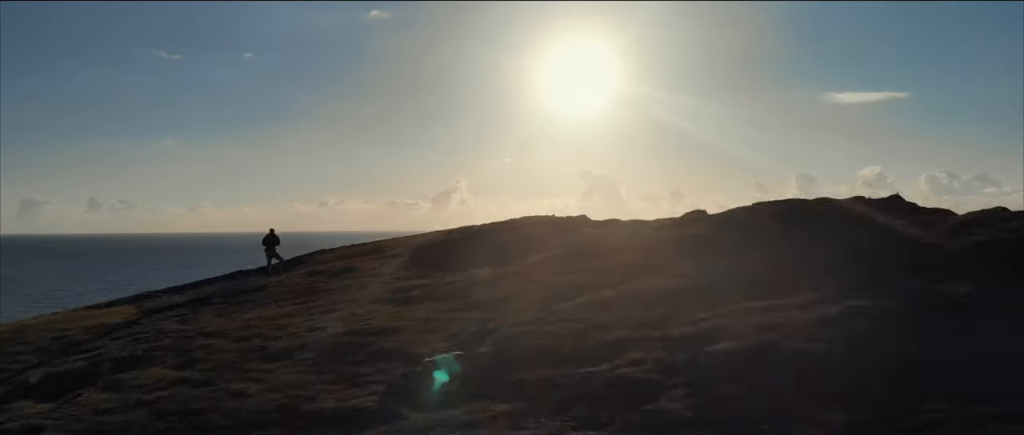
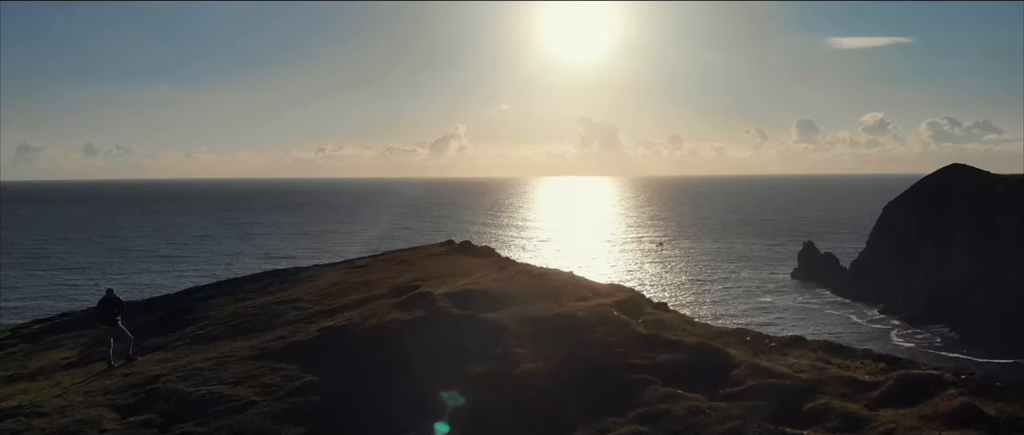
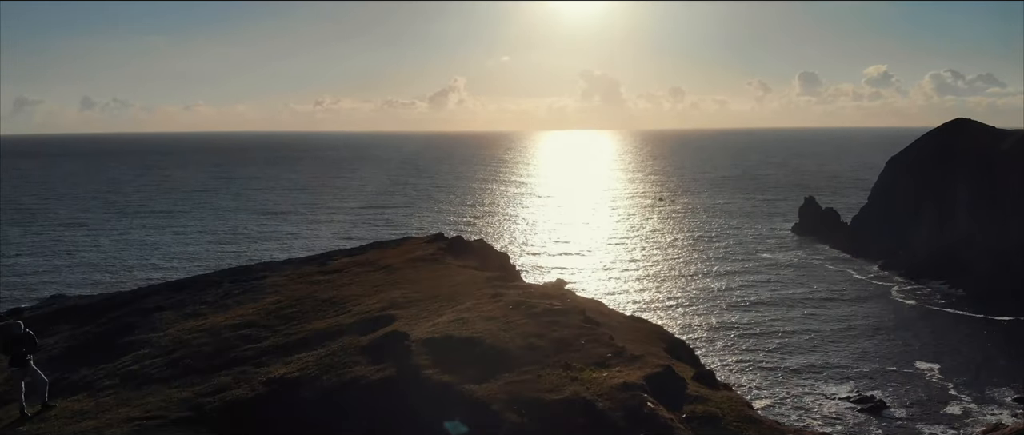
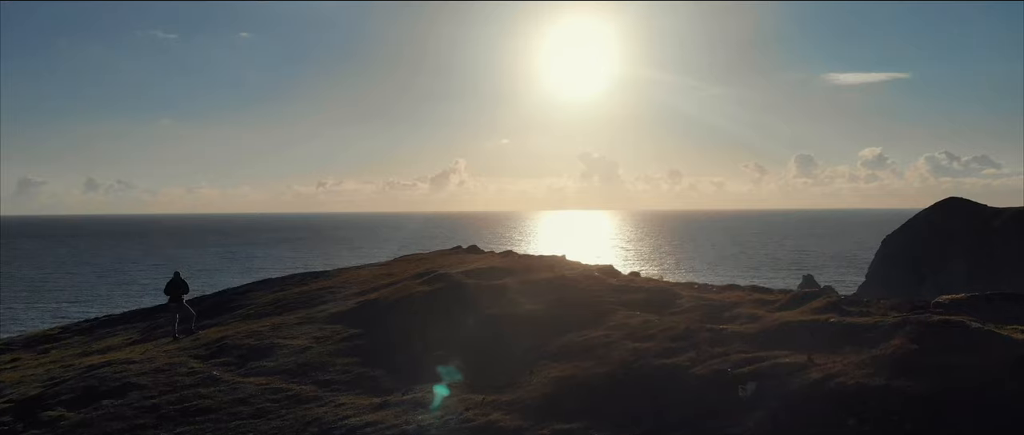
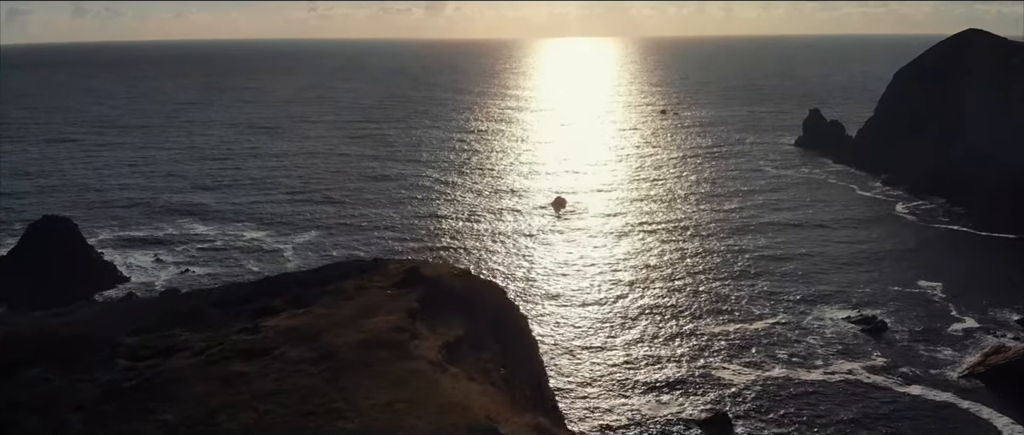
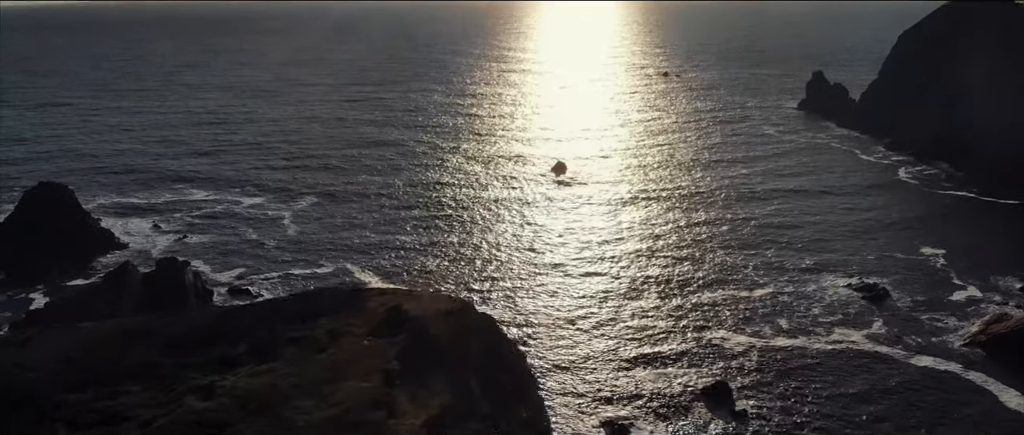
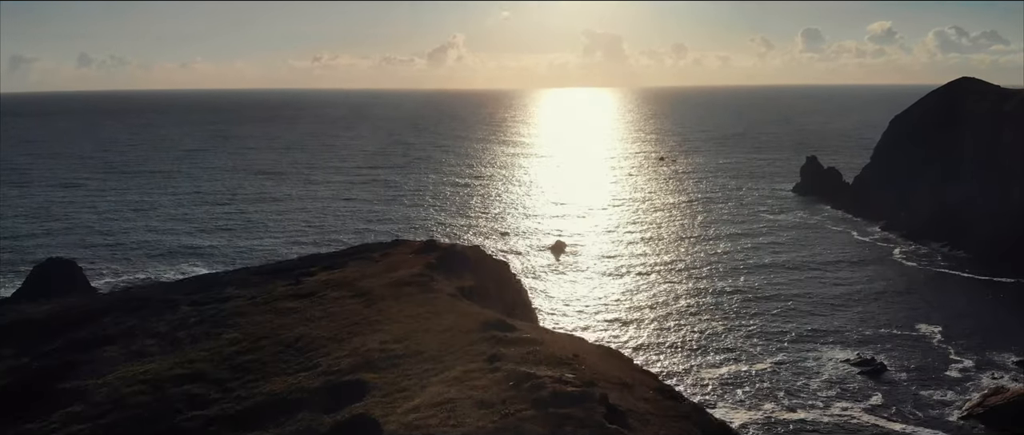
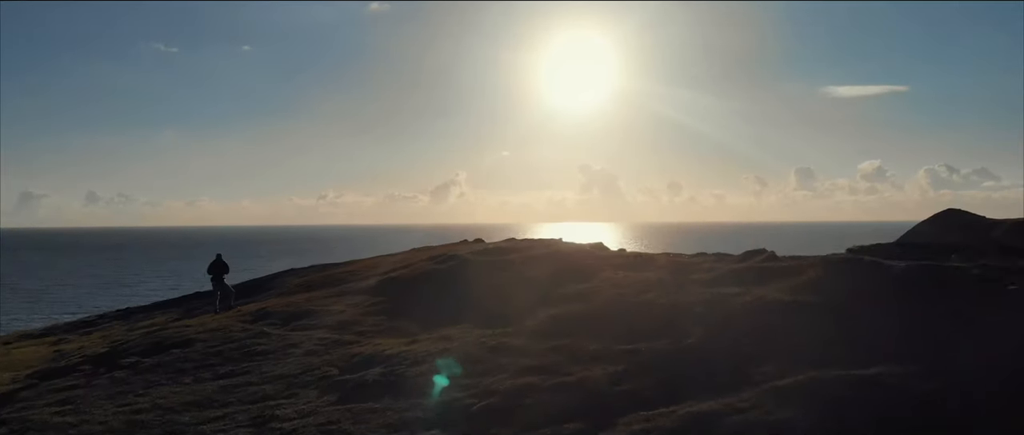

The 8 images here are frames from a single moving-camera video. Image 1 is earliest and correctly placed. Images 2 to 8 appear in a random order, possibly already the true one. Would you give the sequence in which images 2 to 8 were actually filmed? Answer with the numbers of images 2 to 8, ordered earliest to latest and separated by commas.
8, 4, 2, 3, 7, 5, 6
